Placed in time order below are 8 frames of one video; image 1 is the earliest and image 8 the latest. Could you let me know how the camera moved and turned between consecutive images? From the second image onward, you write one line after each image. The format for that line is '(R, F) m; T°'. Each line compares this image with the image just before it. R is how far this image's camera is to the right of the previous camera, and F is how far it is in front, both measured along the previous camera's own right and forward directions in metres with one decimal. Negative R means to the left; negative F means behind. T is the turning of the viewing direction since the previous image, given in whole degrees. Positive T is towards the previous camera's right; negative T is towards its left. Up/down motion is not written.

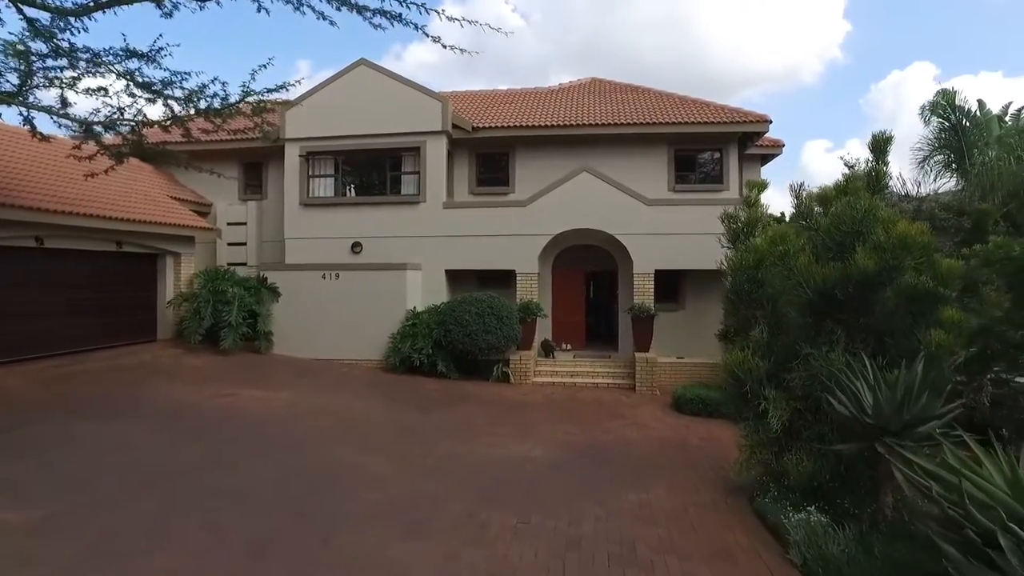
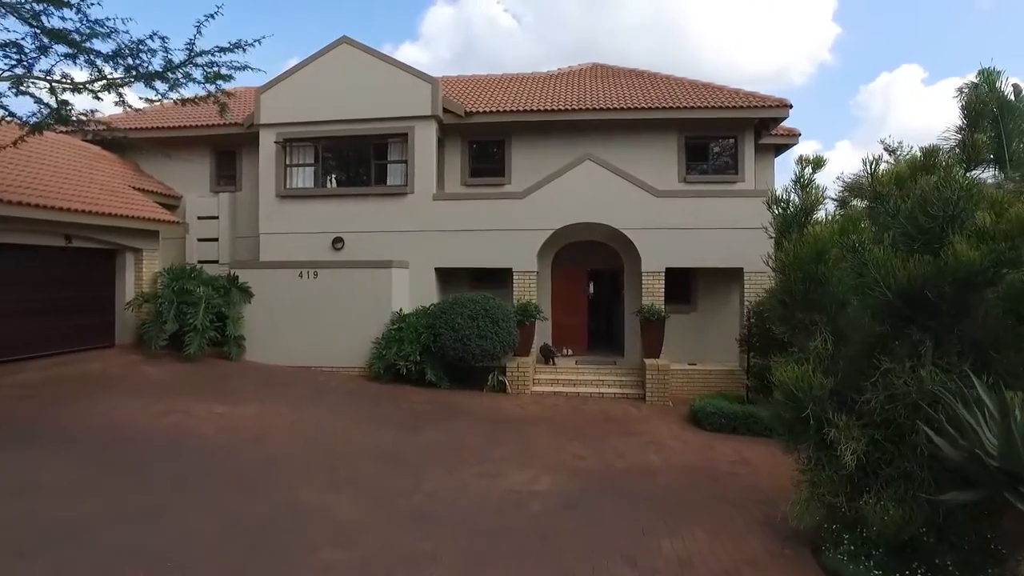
(-0.1, +1.5) m; +1°
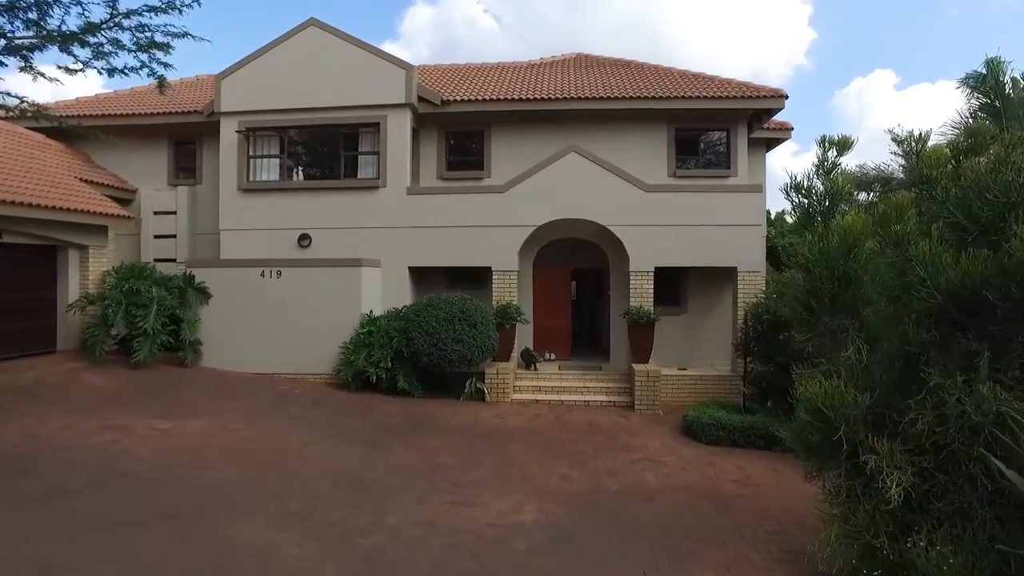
(0.0, +1.0) m; +2°
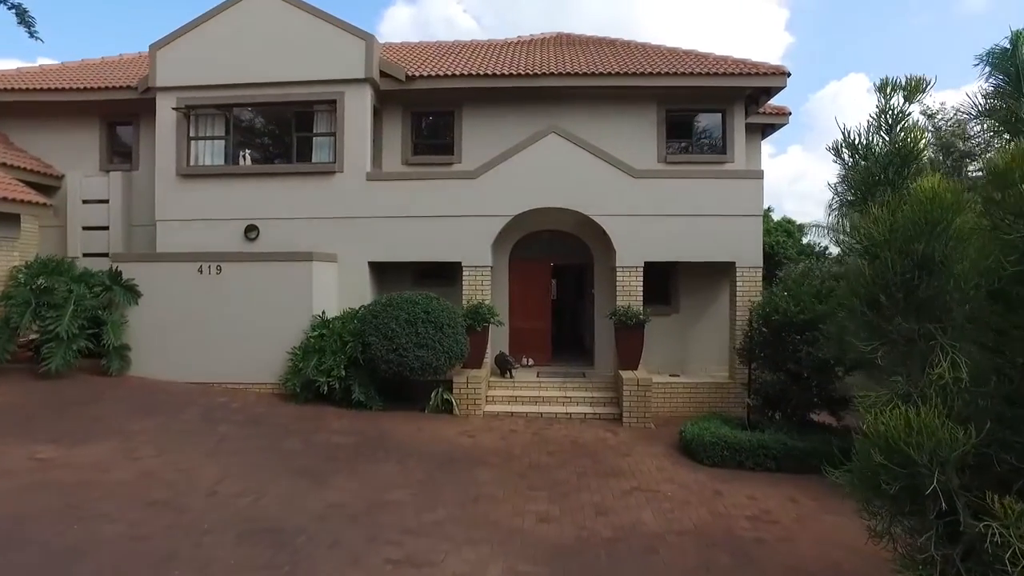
(+0.1, +1.6) m; +2°
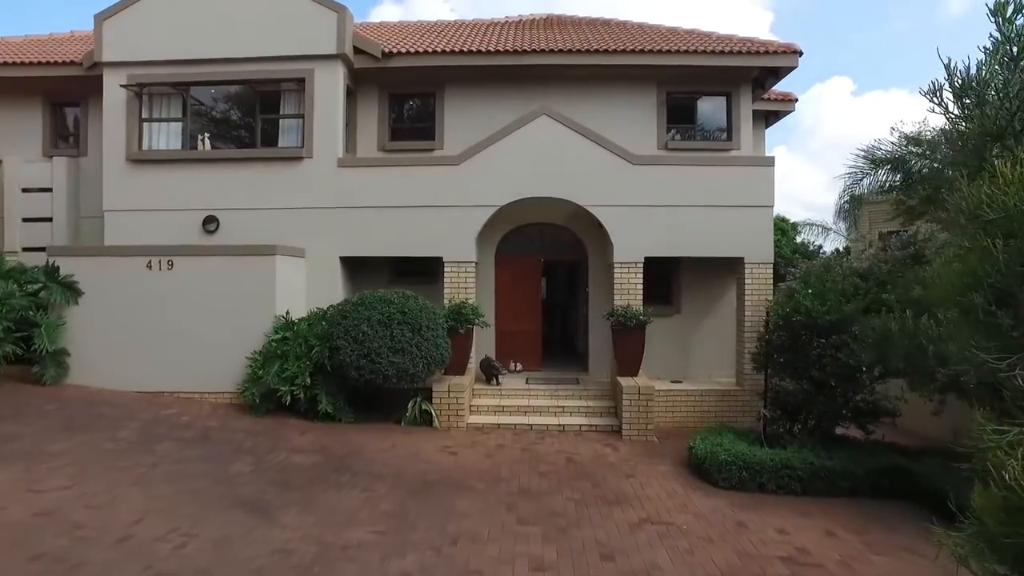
(0.0, +1.2) m; +1°
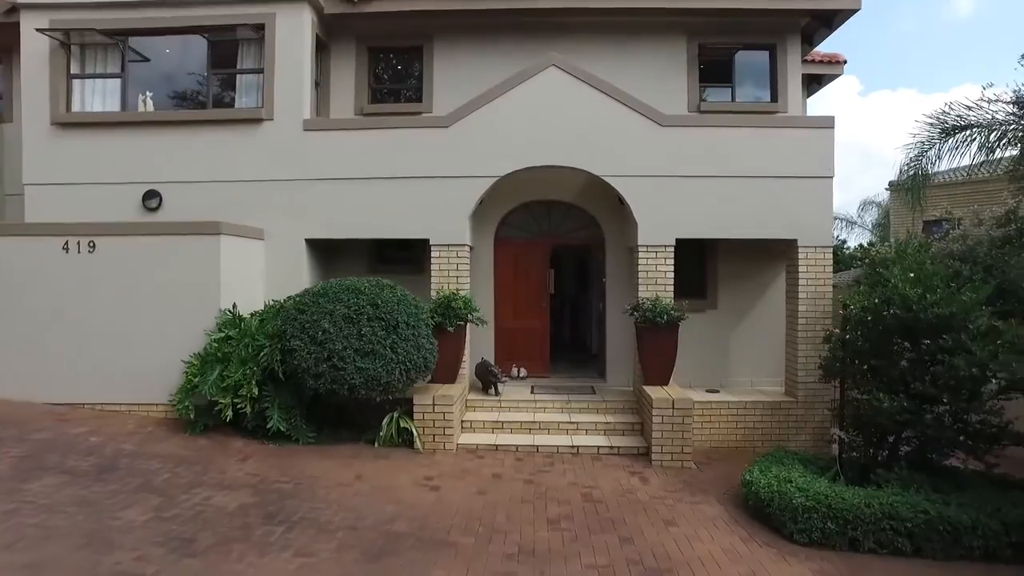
(+0.1, +2.1) m; 0°
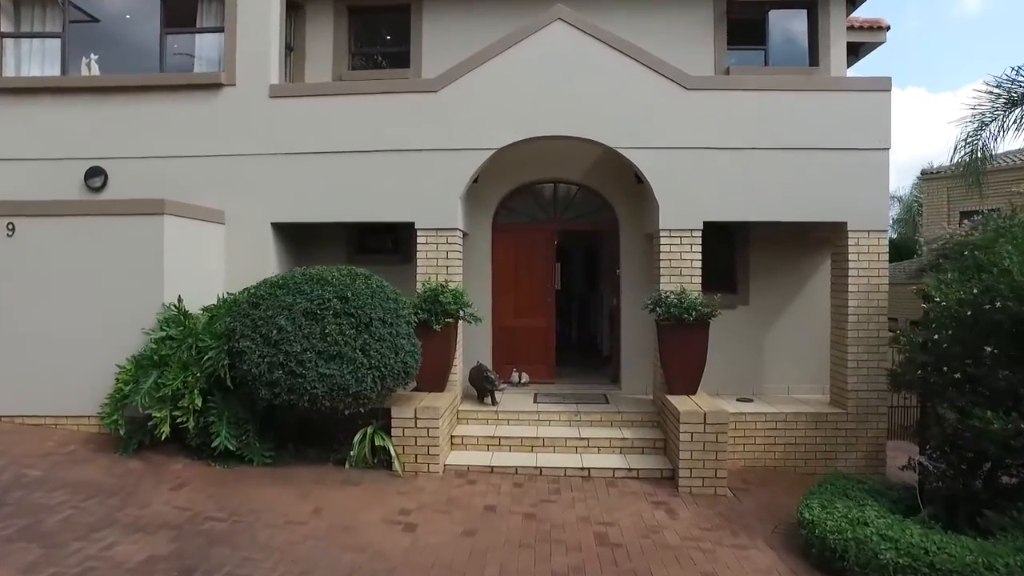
(+0.1, +1.4) m; 0°
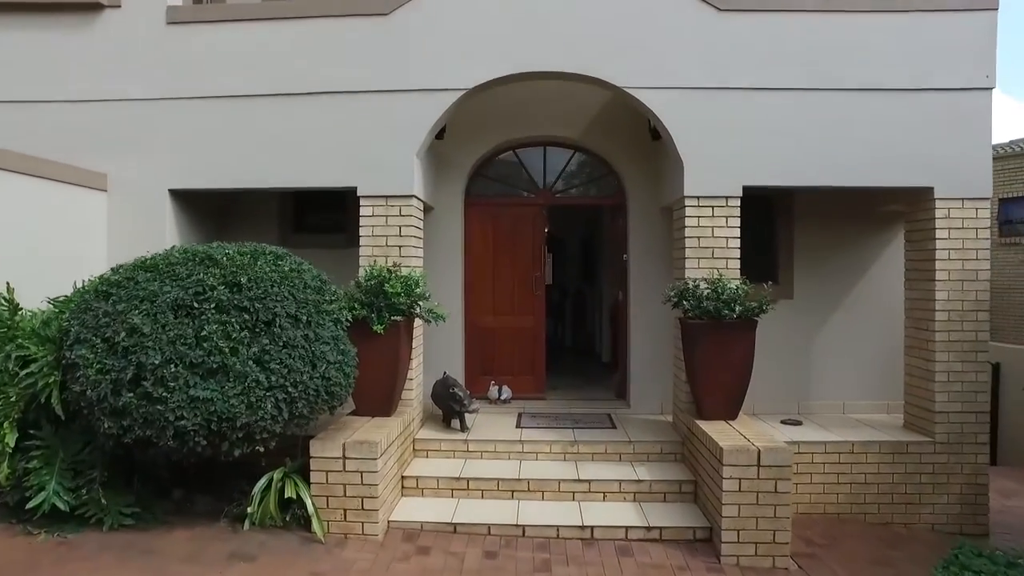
(+0.2, +2.1) m; +1°
